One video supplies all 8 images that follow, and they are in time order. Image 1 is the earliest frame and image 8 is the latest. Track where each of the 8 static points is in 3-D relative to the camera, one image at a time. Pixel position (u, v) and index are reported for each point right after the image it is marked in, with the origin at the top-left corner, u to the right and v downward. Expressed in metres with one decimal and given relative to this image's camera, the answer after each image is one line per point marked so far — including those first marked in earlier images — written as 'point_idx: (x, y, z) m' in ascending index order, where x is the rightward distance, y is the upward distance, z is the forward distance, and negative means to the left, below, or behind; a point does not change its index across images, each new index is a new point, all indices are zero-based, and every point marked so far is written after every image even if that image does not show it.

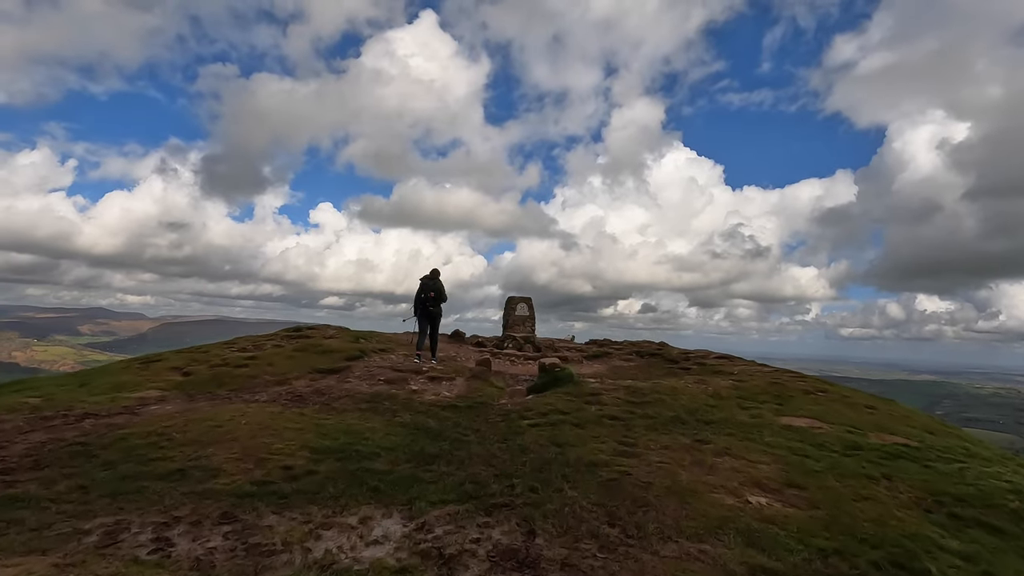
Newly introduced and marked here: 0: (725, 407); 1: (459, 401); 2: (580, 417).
0: (+7.4, -4.1, +18.1) m
1: (-1.9, -4.0, +17.9) m
2: (+2.1, -4.1, +16.3) m
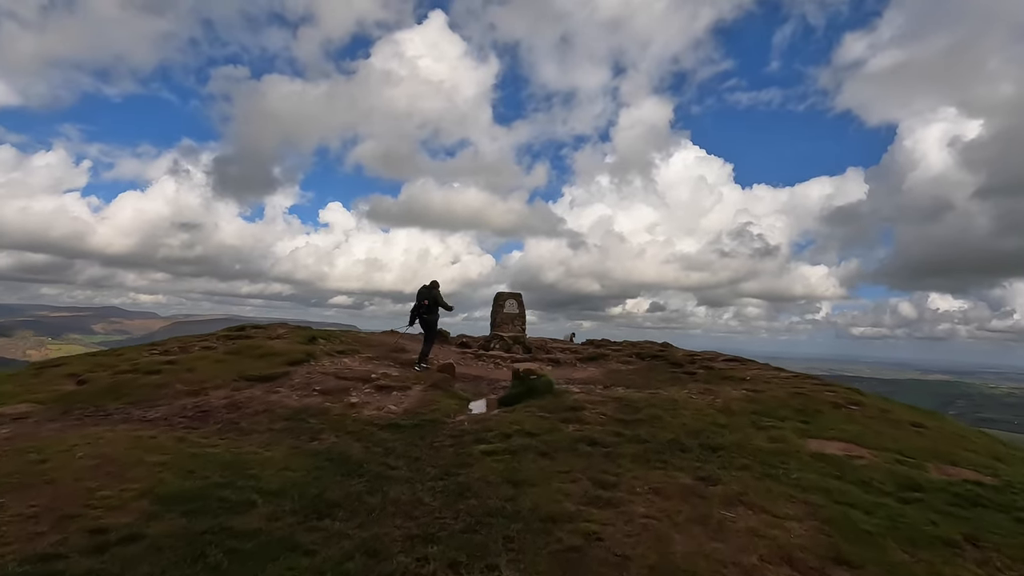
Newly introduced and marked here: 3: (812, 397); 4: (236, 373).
0: (+6.3, -3.8, +14.5) m
1: (-3.0, -3.7, +14.4) m
2: (+0.9, -3.8, +12.7) m
3: (+10.3, -3.8, +17.8) m
4: (-9.5, -2.9, +17.9) m
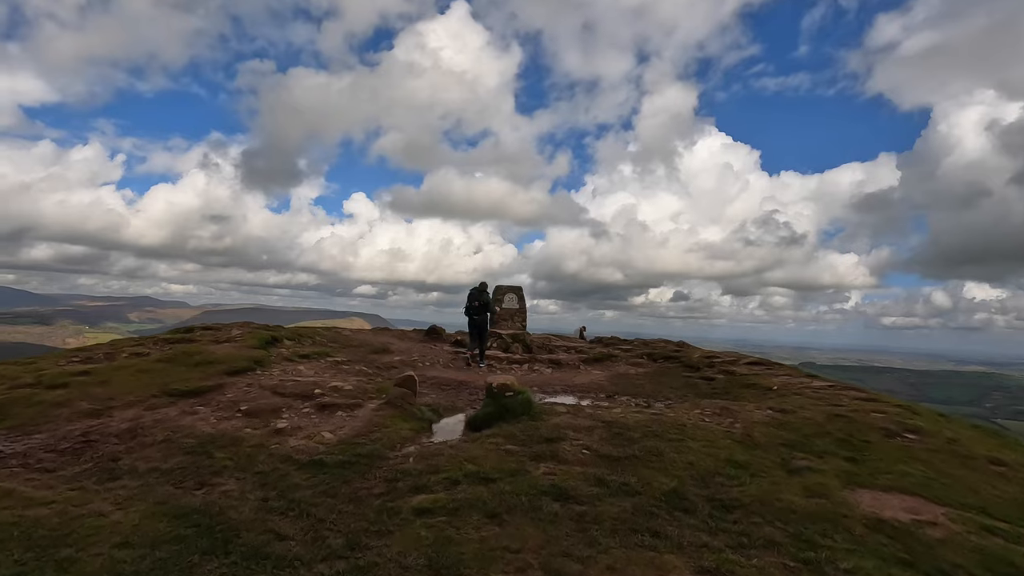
0: (+5.3, -3.8, +11.1) m
1: (-4.0, -3.7, +11.4) m
2: (-0.1, -3.8, +9.6) m
3: (+9.5, -3.7, +14.3) m
4: (-10.3, -2.9, +15.1) m
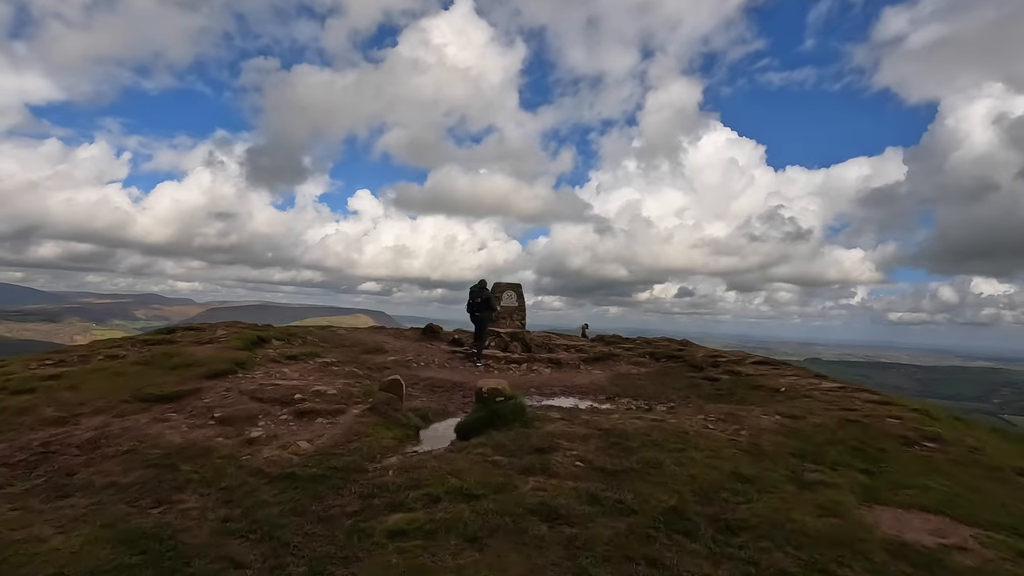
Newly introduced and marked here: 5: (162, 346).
0: (+5.1, -3.8, +10.2) m
1: (-4.2, -3.7, +10.6) m
2: (-0.4, -3.8, +8.8) m
3: (+9.2, -3.6, +13.4) m
4: (-10.5, -2.9, +14.4) m
5: (-11.7, -1.9, +17.4) m
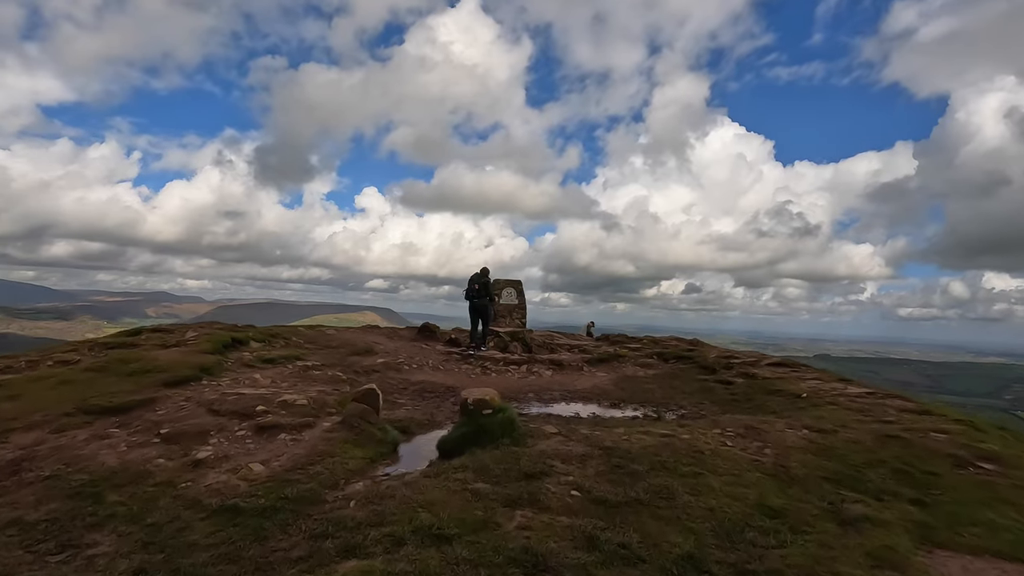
0: (+4.8, -3.7, +8.5) m
1: (-4.5, -3.7, +9.0) m
2: (-0.7, -3.8, +7.1) m
3: (+9.0, -3.5, +11.6) m
4: (-10.7, -2.8, +12.9) m
5: (-11.9, -1.9, +15.9) m
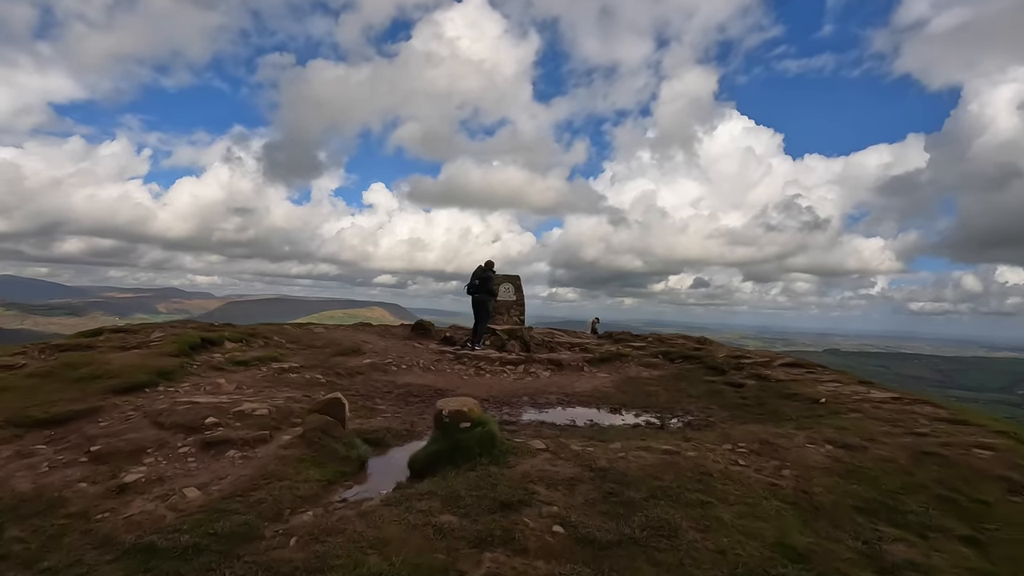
0: (+4.3, -3.7, +7.0) m
1: (-4.9, -3.6, +7.6) m
2: (-1.1, -3.7, +5.7) m
3: (+8.6, -3.4, +10.0) m
4: (-11.1, -2.8, +11.5) m
5: (-12.2, -1.8, +14.6) m
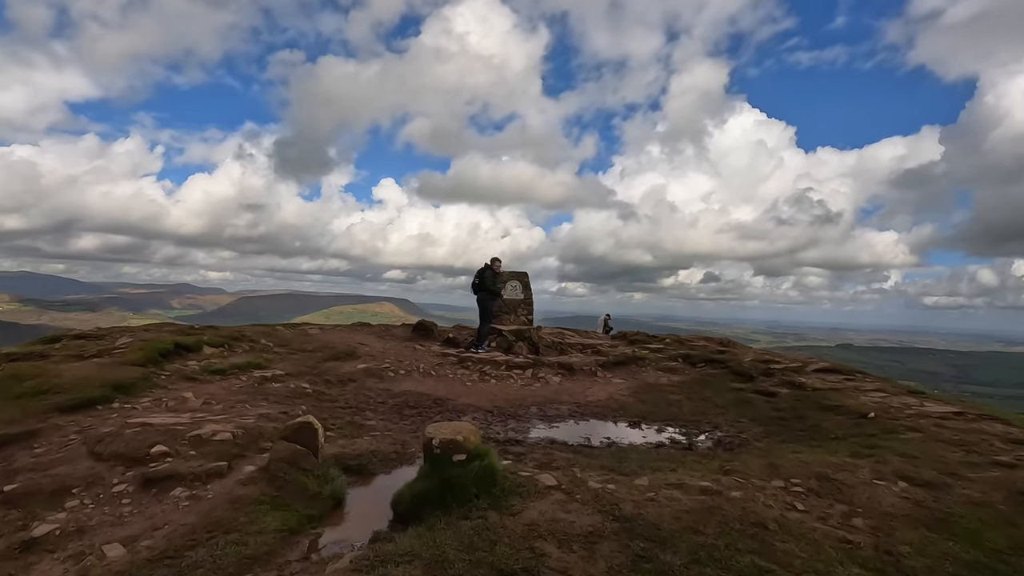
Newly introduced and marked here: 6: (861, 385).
0: (+4.3, -3.8, +5.1) m
1: (-4.9, -3.7, +5.9) m
2: (-1.1, -3.8, +3.8) m
3: (+8.7, -3.5, +8.0) m
4: (-11.0, -2.8, +9.9) m
5: (-12.1, -1.8, +12.9) m
6: (+12.3, -3.3, +18.3) m
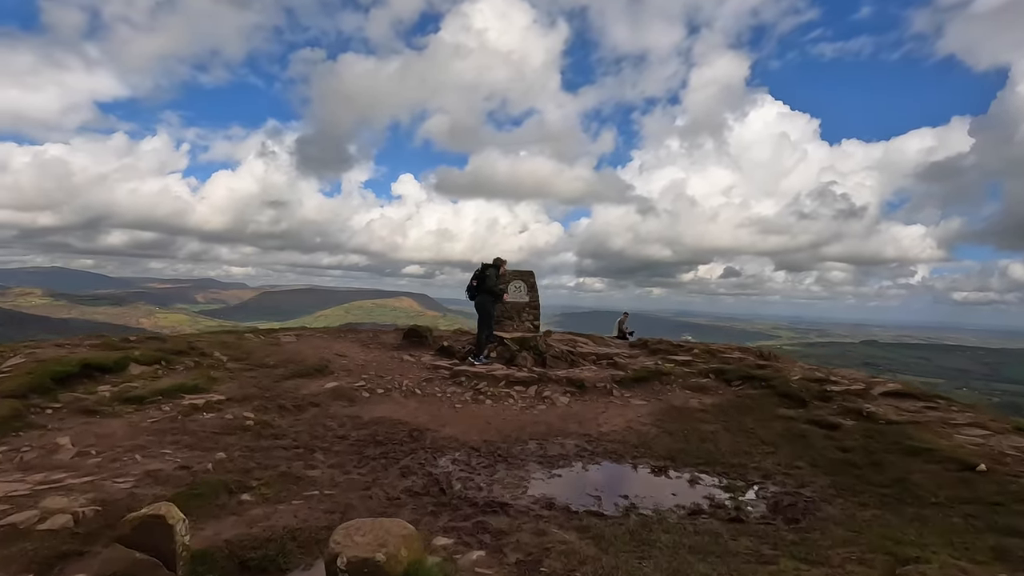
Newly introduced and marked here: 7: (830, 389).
0: (+3.7, -4.0, +1.5) m
1: (-5.5, -4.0, +2.6) m
2: (-1.8, -4.1, +0.4) m
3: (+8.1, -3.7, +4.3) m
4: (-11.5, -3.1, +6.8) m
5: (-12.4, -2.0, +9.9) m
6: (+12.2, -3.5, +14.4) m
7: (+10.5, -3.2, +17.1) m
